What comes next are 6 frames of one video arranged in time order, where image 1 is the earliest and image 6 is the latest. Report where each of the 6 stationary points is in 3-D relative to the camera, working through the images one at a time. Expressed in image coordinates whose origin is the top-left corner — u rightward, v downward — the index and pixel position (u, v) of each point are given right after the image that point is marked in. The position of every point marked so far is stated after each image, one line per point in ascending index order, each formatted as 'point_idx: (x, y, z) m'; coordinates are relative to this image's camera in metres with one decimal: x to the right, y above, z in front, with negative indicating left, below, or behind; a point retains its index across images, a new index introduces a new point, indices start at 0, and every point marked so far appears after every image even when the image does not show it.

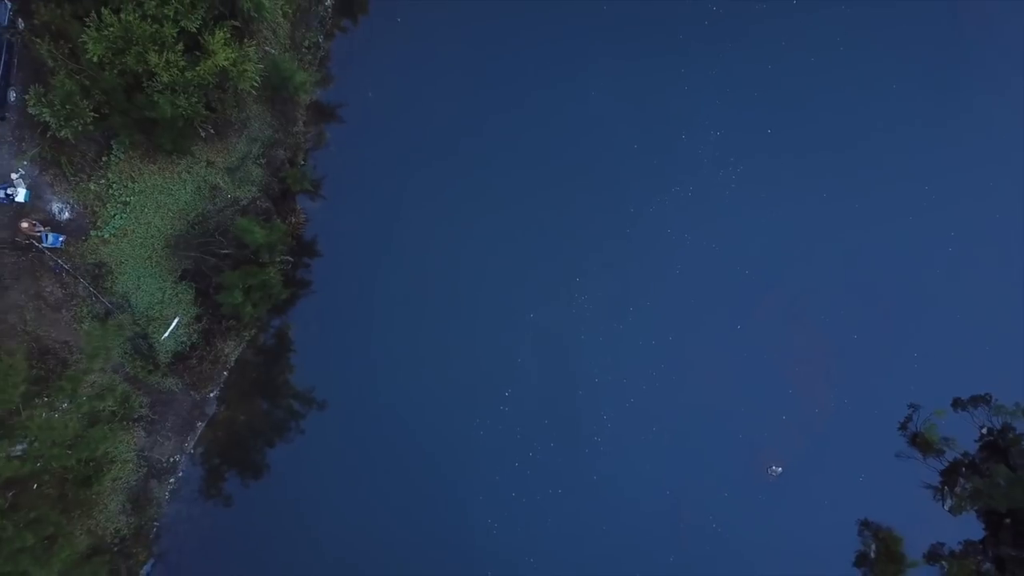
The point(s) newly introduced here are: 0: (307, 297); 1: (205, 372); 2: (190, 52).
0: (-6.3, -0.3, +19.0) m
1: (-9.0, -2.4, +18.2) m
2: (-8.2, +6.0, +15.9) m
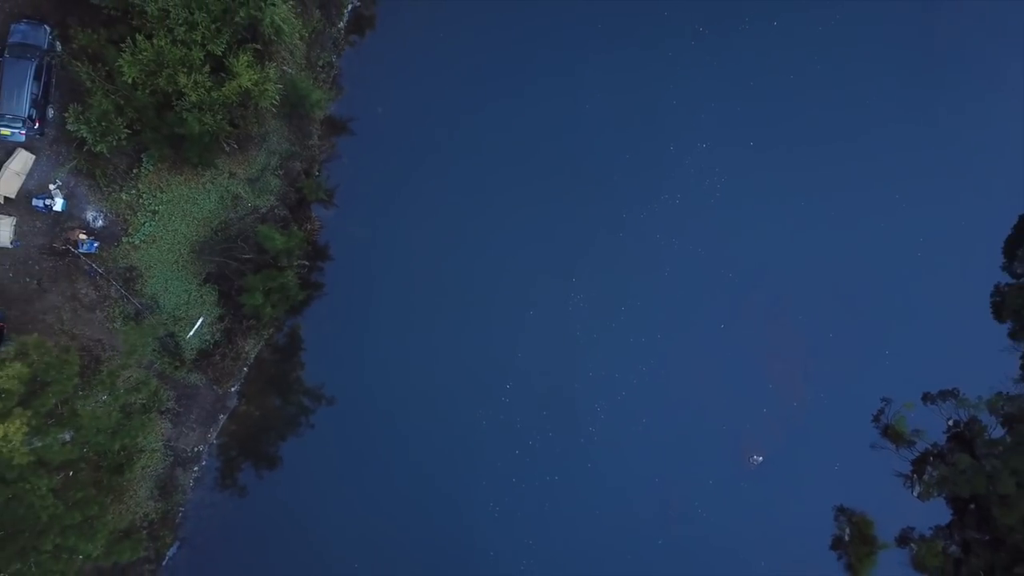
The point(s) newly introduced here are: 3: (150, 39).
0: (-6.3, -0.3, +20.4) m
1: (-9.0, -2.5, +19.6) m
2: (-8.2, +6.0, +17.3) m
3: (-9.6, +6.6, +16.5) m
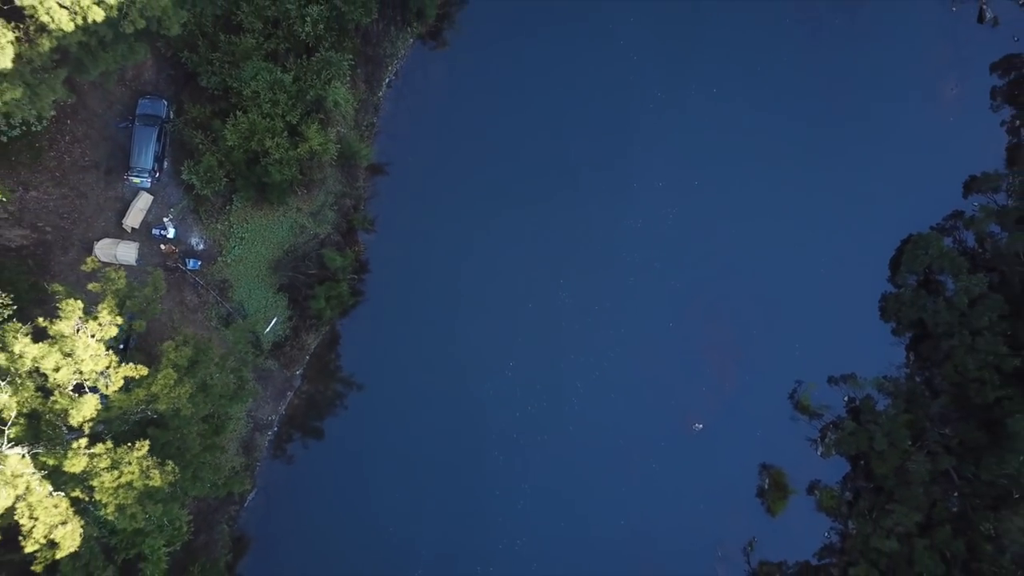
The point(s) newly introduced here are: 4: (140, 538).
0: (-6.3, -0.6, +26.3) m
1: (-9.0, -2.8, +25.6) m
2: (-8.3, +5.7, +23.2) m
3: (-9.7, +6.3, +22.5) m
4: (-11.3, -7.5, +18.9) m
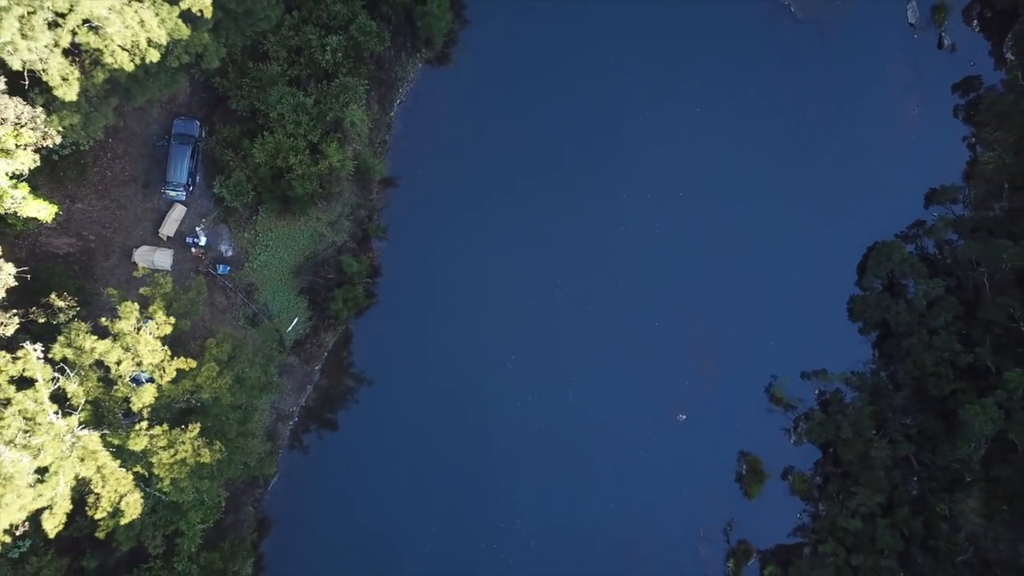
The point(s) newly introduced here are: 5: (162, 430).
0: (-6.3, -0.7, +28.8) m
1: (-9.0, -2.9, +28.0) m
2: (-8.3, +5.5, +25.7) m
3: (-9.7, +6.2, +24.9) m
4: (-11.3, -7.7, +21.4) m
5: (-10.0, -4.0, +17.8) m
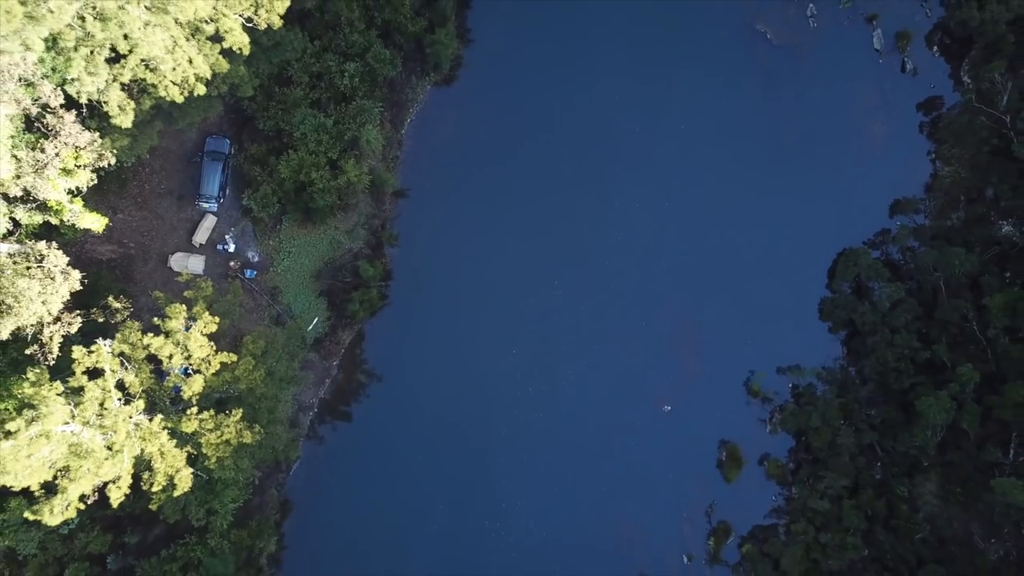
0: (-6.3, -0.9, +31.5) m
1: (-9.0, -3.0, +30.7) m
2: (-8.2, +5.4, +28.4) m
3: (-9.6, +6.1, +27.6) m
4: (-11.3, -7.8, +24.1) m
5: (-10.0, -4.2, +20.5) m
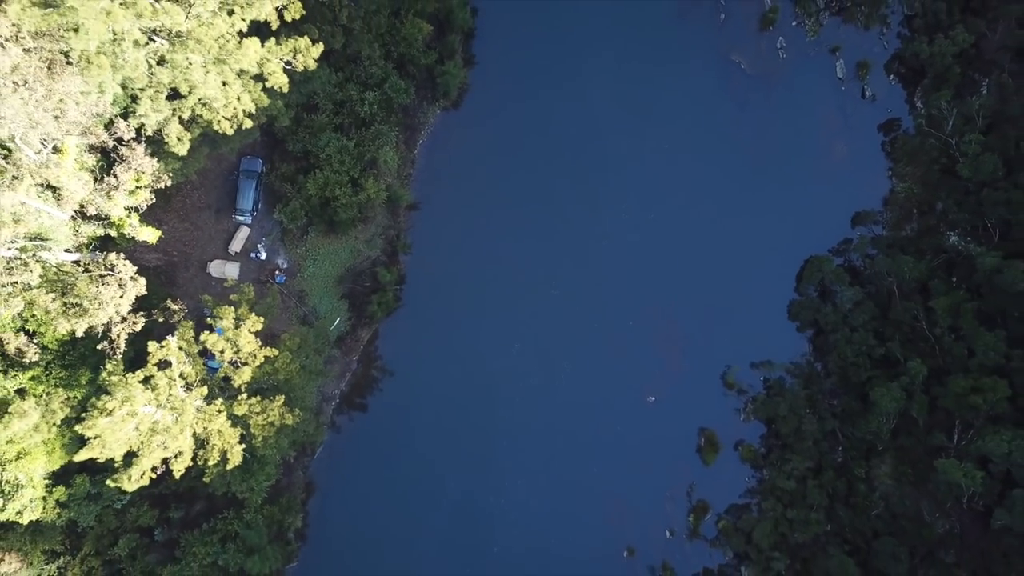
0: (-6.2, -1.1, +35.1) m
1: (-9.0, -3.2, +34.3) m
2: (-8.2, +5.2, +32.0) m
3: (-9.6, +5.9, +31.2) m
4: (-11.2, -8.0, +27.7) m
5: (-9.9, -4.4, +24.1) m
